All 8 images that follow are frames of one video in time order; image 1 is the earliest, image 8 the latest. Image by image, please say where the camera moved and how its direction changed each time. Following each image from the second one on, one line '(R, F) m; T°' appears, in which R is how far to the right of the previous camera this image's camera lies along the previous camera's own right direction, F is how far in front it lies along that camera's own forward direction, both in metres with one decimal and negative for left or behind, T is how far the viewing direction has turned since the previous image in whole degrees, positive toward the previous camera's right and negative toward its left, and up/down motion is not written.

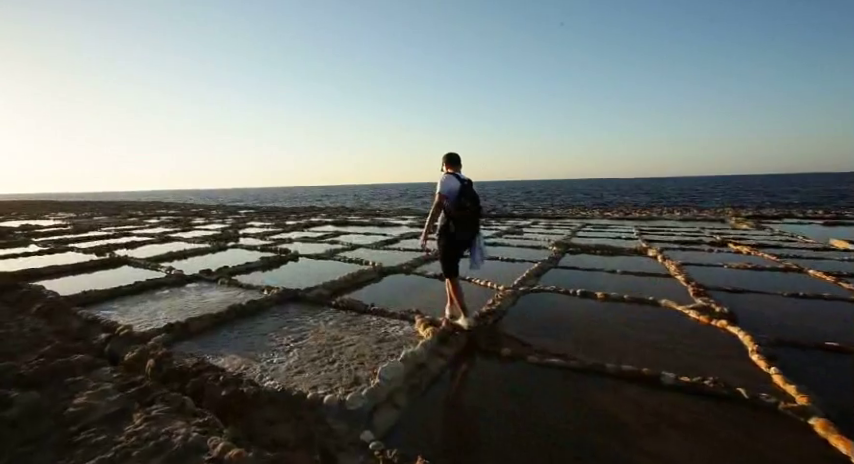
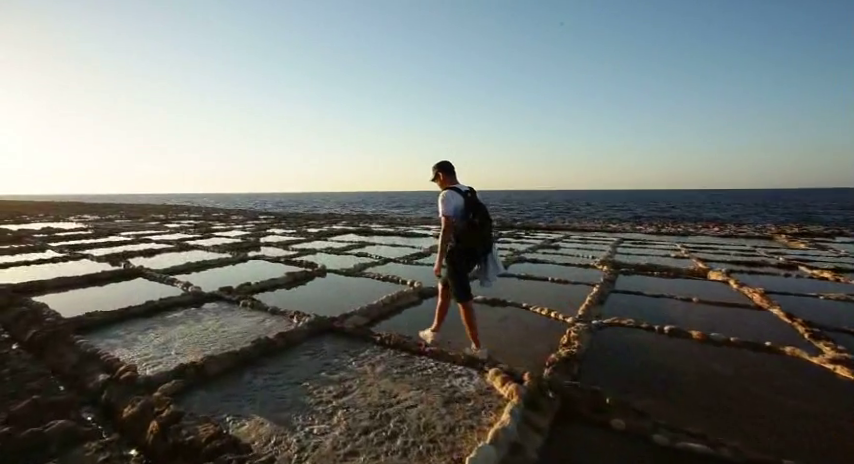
(-0.5, +0.8) m; -2°
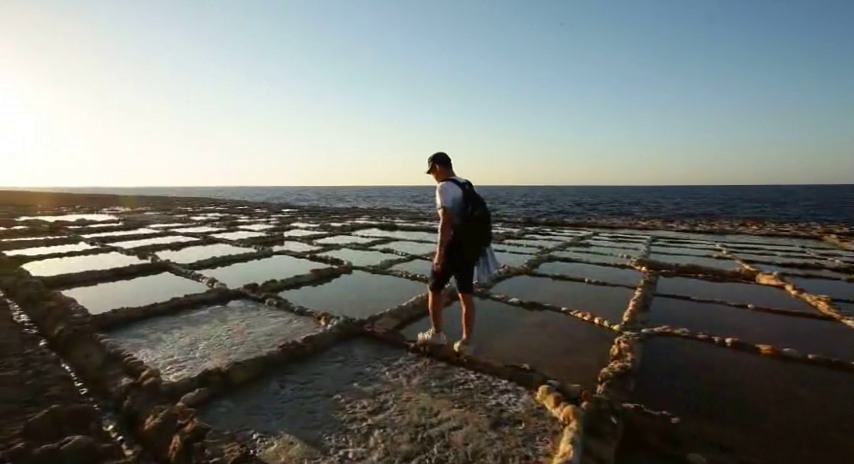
(-0.2, +0.3) m; -3°
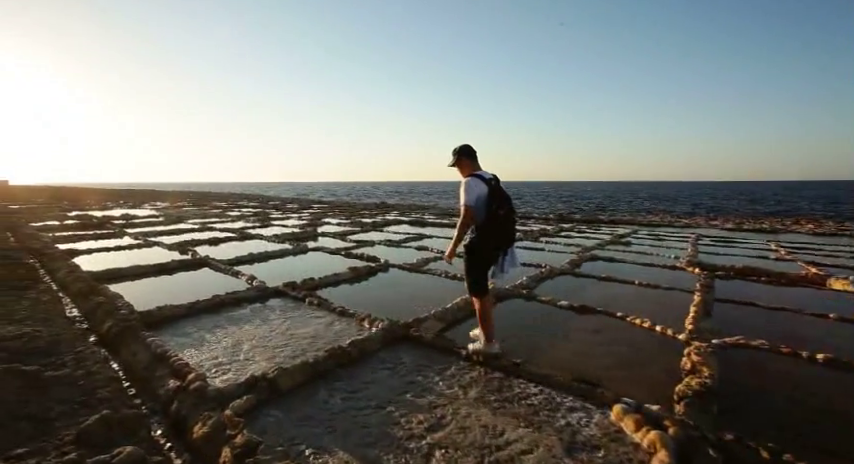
(-0.2, +0.2) m; -4°
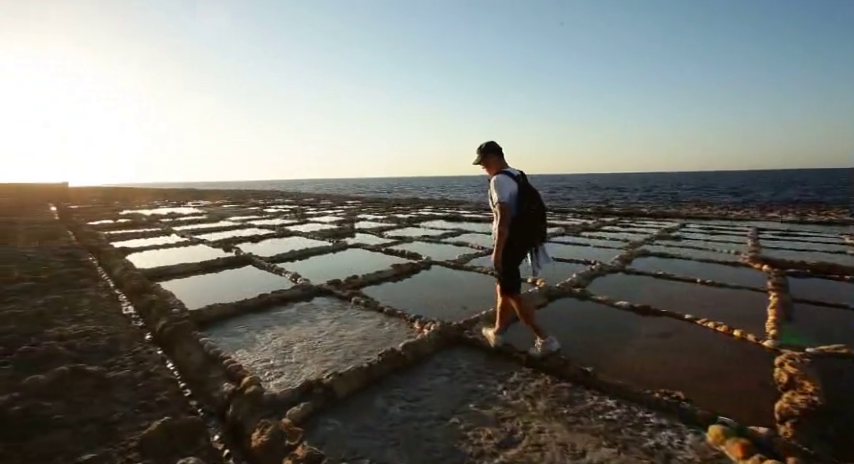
(-0.2, +0.2) m; -4°
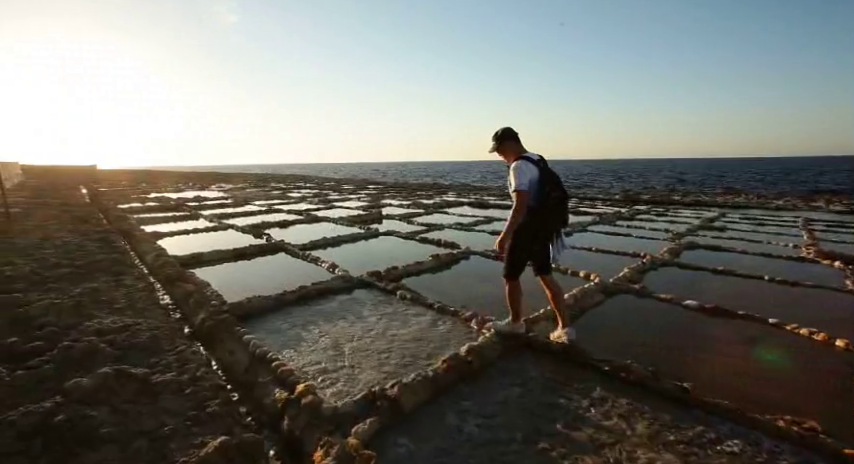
(-0.4, +0.3) m; -2°
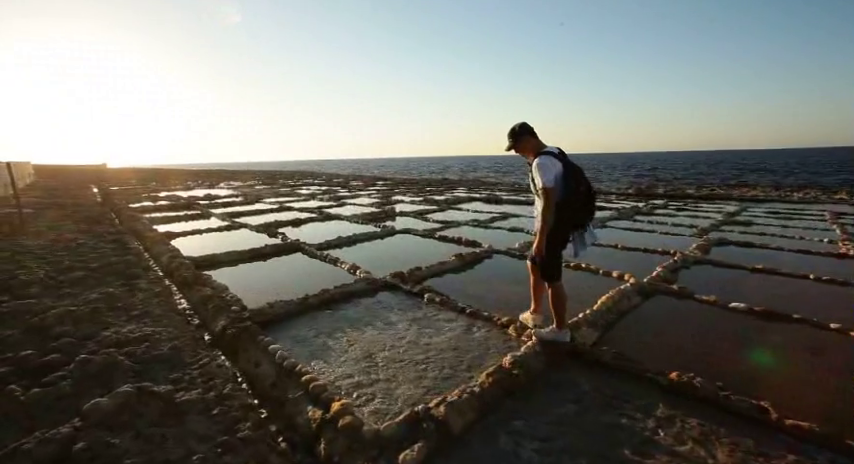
(-0.2, +0.2) m; -1°
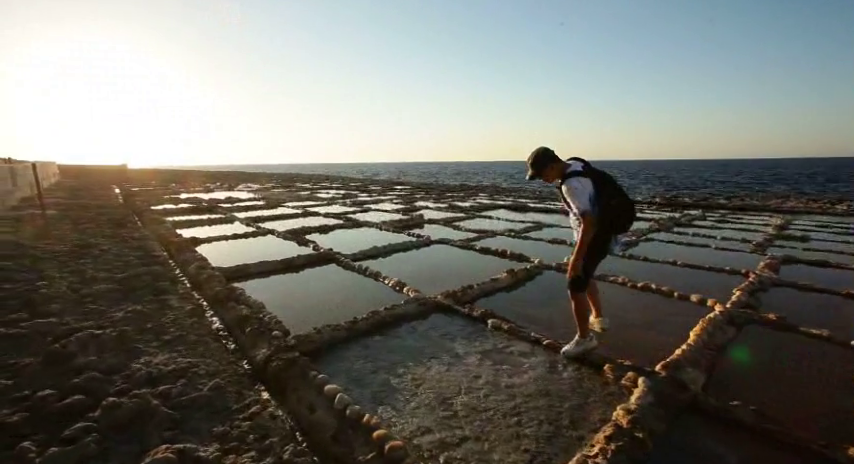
(-0.5, +0.5) m; -2°
